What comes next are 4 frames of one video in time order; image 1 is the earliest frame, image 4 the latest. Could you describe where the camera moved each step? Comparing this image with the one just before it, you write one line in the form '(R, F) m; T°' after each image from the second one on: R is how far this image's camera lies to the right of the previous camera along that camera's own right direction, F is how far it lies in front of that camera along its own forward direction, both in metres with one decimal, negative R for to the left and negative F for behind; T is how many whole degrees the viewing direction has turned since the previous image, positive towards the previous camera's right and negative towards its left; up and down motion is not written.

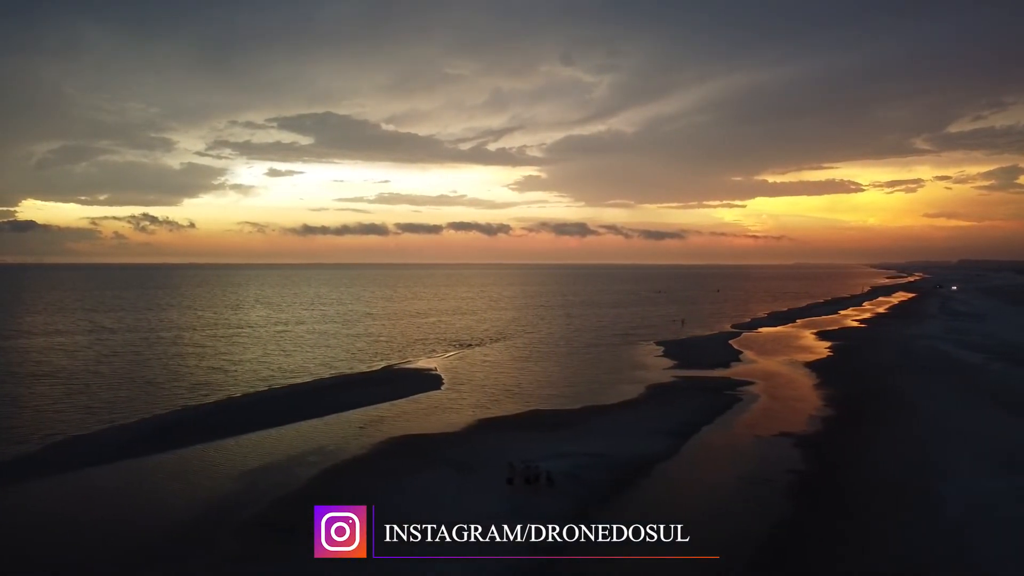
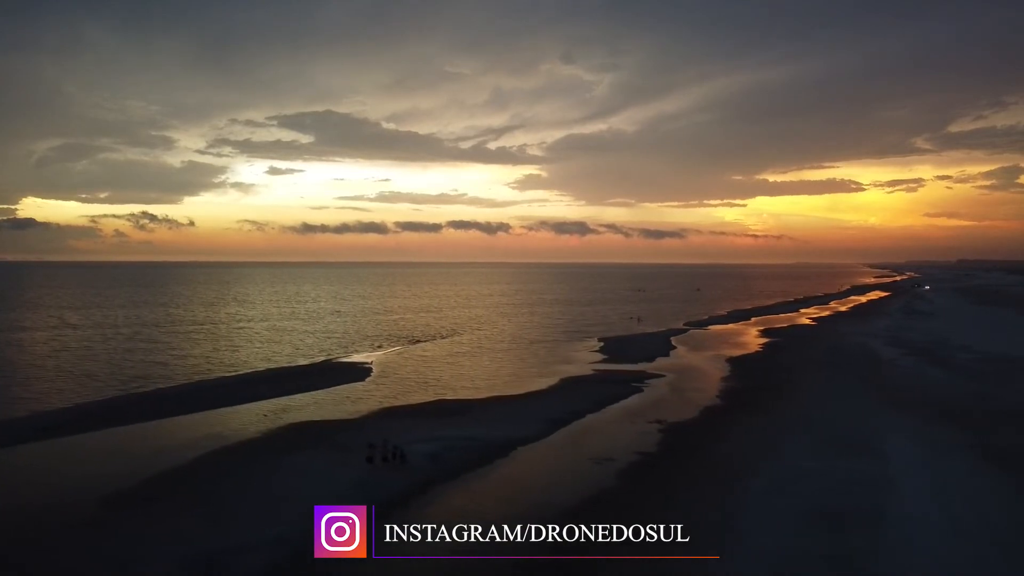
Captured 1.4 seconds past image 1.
(+3.6, -1.5) m; 0°
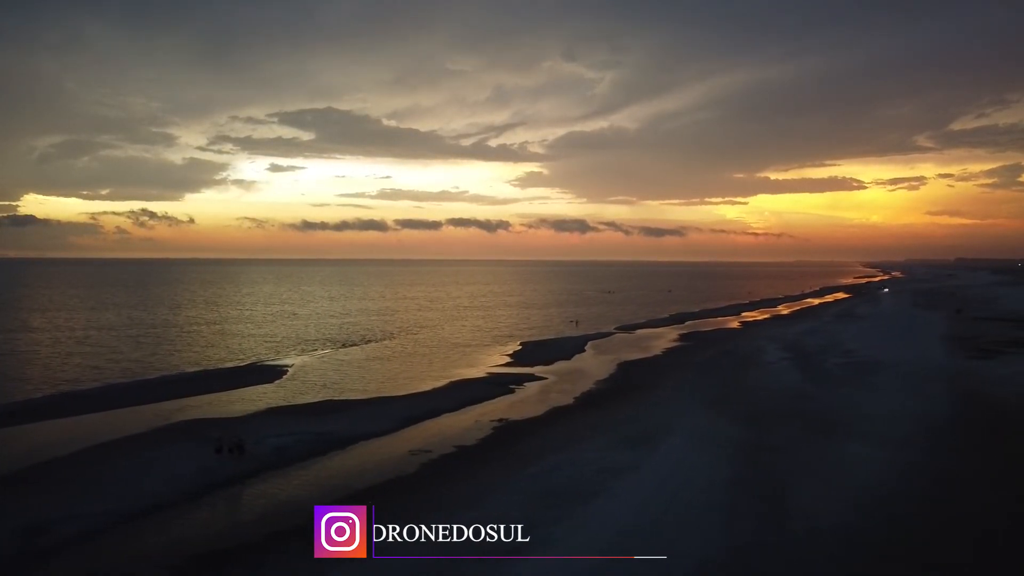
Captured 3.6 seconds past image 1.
(+5.5, -3.2) m; 0°
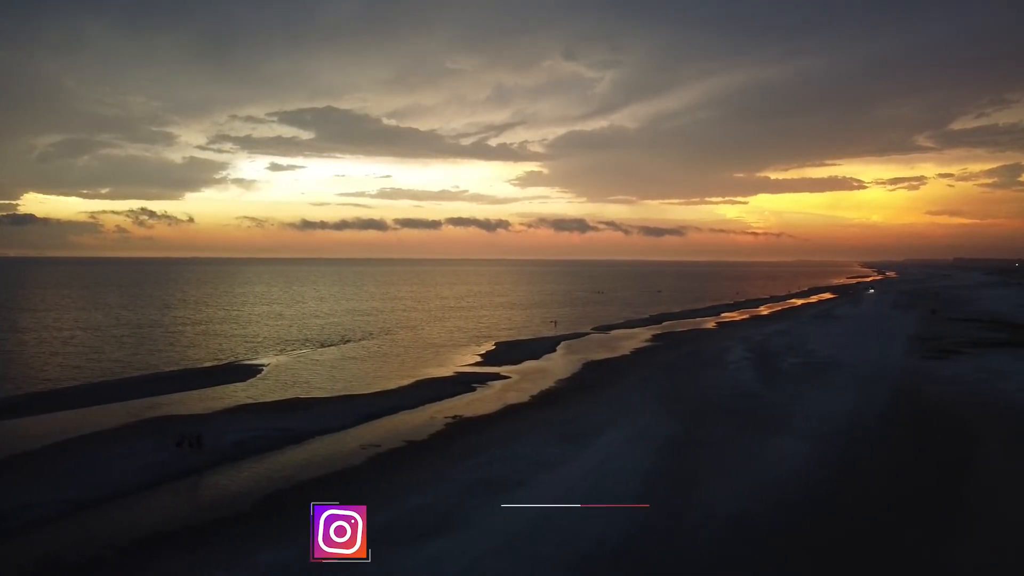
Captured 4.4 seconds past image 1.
(+1.9, -1.3) m; 0°
